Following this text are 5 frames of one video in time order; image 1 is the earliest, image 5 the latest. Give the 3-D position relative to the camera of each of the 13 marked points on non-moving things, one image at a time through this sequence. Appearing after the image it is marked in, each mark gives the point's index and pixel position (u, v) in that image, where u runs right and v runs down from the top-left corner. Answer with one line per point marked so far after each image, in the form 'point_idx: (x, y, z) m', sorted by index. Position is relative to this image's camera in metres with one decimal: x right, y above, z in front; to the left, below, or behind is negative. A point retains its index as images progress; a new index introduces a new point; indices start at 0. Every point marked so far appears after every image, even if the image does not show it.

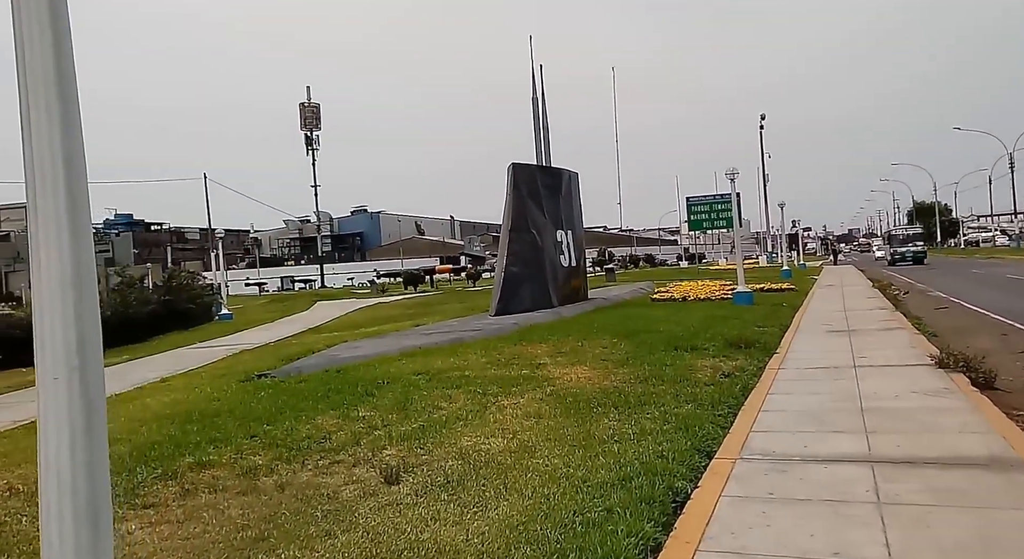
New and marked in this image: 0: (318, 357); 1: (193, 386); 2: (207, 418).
0: (-2.9, -1.1, +11.1) m
1: (-3.7, -1.3, +8.9) m
2: (-2.7, -1.2, +6.7) m
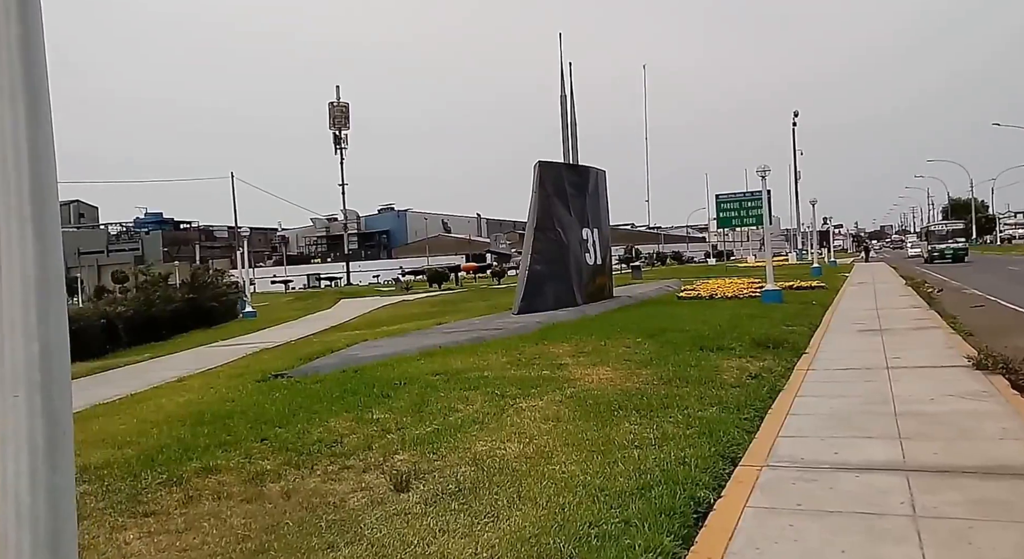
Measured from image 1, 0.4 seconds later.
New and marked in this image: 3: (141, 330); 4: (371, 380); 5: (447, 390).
0: (-2.5, -1.1, +11.0) m
1: (-3.5, -1.3, +8.8) m
2: (-2.5, -1.2, +6.6) m
3: (-9.2, -1.3, +18.7) m
4: (-1.6, -1.2, +8.7) m
5: (-0.7, -1.2, +8.0) m
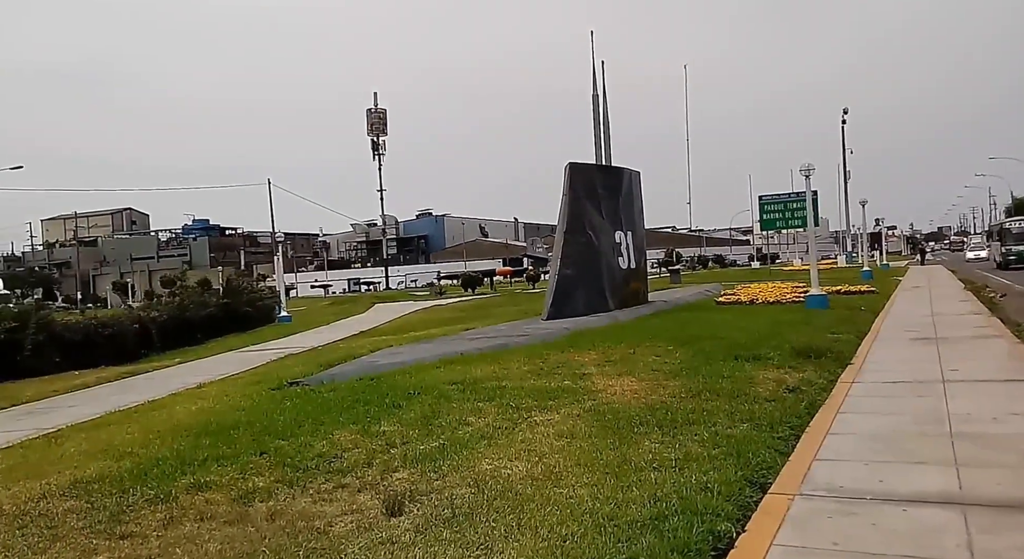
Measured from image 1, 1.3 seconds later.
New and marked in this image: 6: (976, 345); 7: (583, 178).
0: (-2.2, -1.2, +10.8) m
1: (-3.3, -1.3, +8.6) m
2: (-2.4, -1.3, +6.3) m
3: (-8.5, -1.4, +18.8) m
4: (-1.4, -1.2, +8.3) m
5: (-0.5, -1.2, +7.6) m
6: (+6.8, -1.0, +11.2) m
7: (+1.7, +2.4, +17.9) m
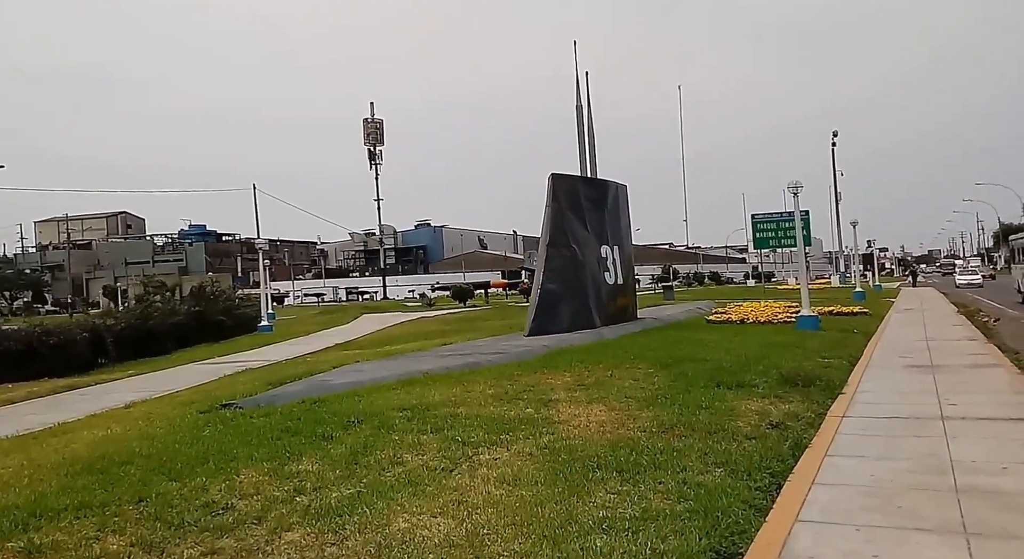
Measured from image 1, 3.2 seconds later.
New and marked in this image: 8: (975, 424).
0: (-2.7, -1.3, +9.9) m
1: (-3.7, -1.4, +7.7) m
2: (-2.9, -1.4, +5.5) m
3: (-8.9, -1.5, +17.9) m
4: (-1.9, -1.3, +7.5) m
5: (-1.0, -1.3, +6.7) m
6: (+6.3, -1.3, +10.3) m
7: (+1.3, +2.1, +17.1) m
8: (+4.3, -1.3, +7.0) m
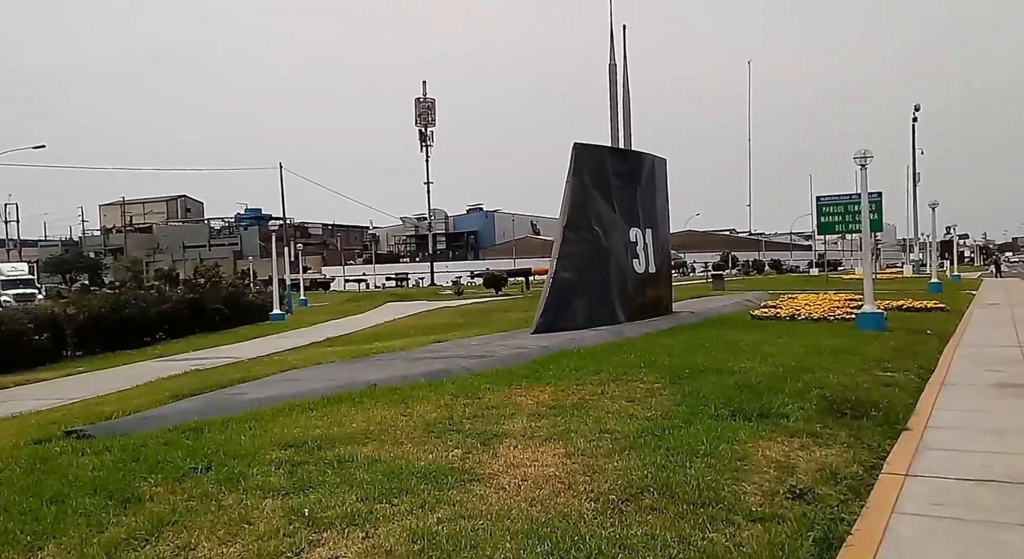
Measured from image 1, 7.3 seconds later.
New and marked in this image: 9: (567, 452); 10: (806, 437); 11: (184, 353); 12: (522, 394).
0: (-3.1, -1.2, +8.0) m
1: (-4.3, -1.3, +5.9) m
2: (-3.6, -1.3, +3.6) m
3: (-8.7, -1.2, +16.4) m
4: (-2.4, -1.3, +5.5) m
5: (-1.6, -1.3, +4.7) m
6: (+5.9, -1.3, +7.8) m
7: (+1.4, +2.3, +14.8) m
8: (+3.6, -1.3, +4.6) m
9: (+0.4, -1.3, +5.6) m
10: (+2.4, -1.3, +6.1) m
11: (-6.8, -1.5, +15.5) m
12: (+0.1, -1.2, +8.0) m
